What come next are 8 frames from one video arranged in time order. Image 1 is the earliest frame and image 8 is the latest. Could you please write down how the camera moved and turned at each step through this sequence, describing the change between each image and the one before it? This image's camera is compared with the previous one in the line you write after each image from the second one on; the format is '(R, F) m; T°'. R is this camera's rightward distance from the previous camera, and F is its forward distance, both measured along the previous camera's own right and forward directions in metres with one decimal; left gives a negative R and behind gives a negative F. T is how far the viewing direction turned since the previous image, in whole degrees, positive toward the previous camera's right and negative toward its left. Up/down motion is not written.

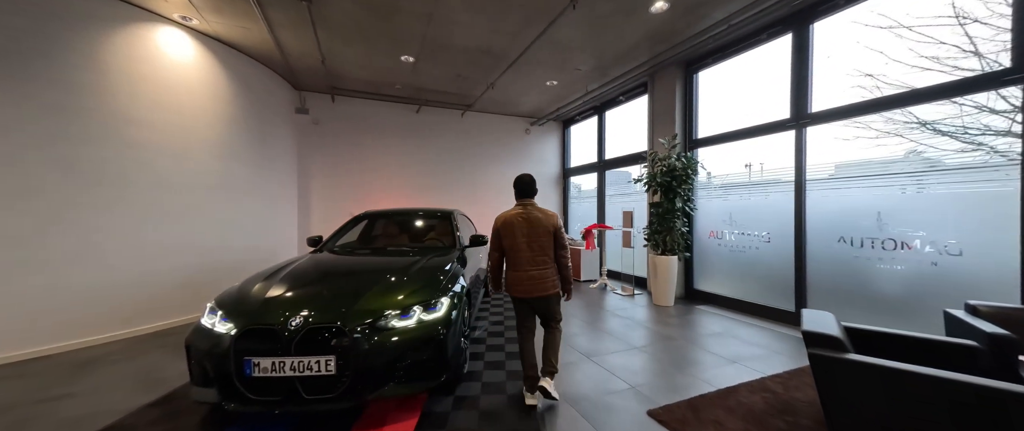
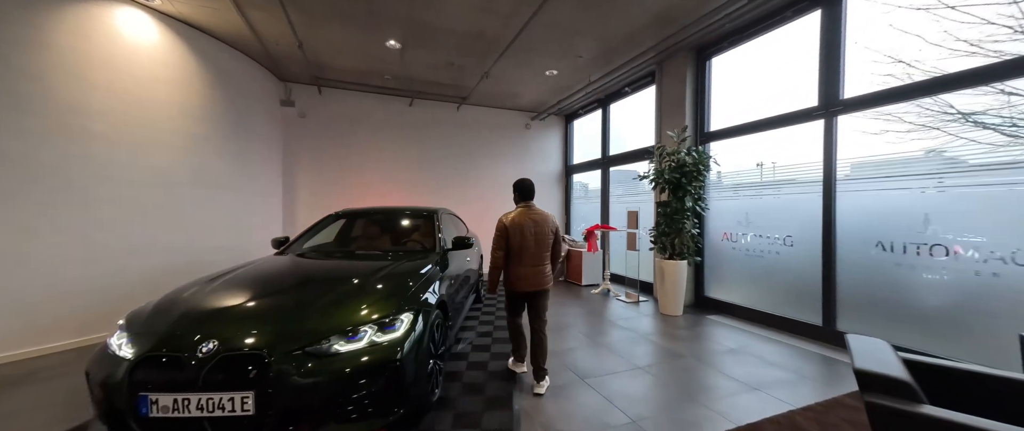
(+0.1, +0.3) m; -1°
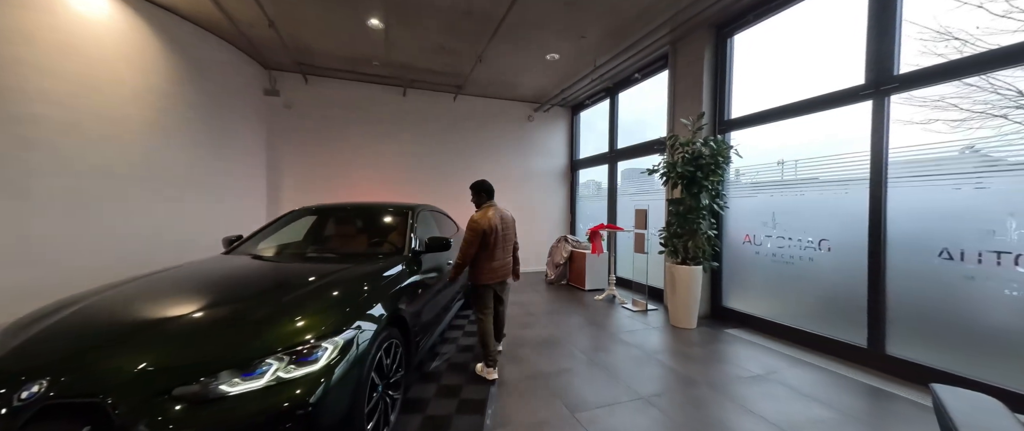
(+0.2, +0.4) m; -2°
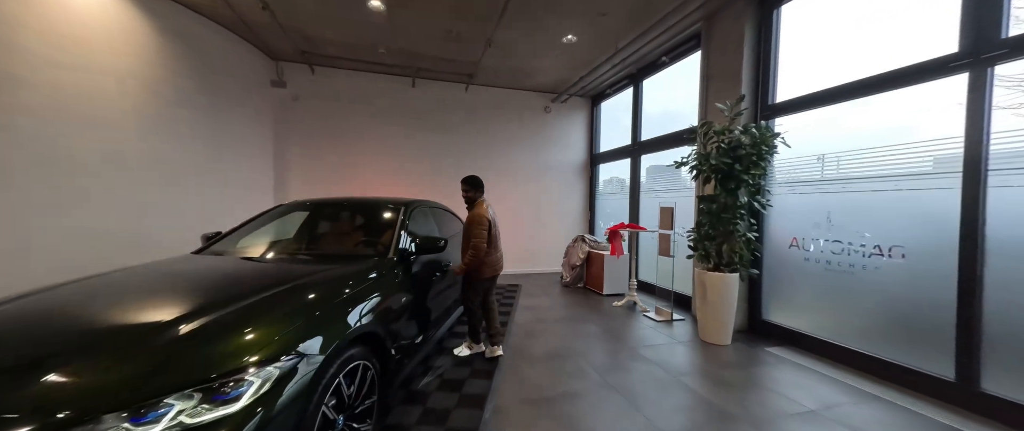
(+0.1, +0.3) m; -4°
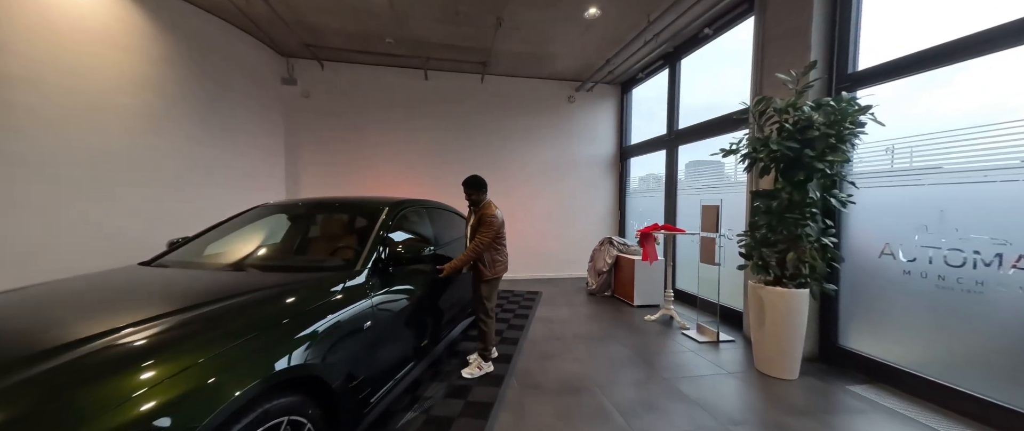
(+0.2, +0.4) m; -5°
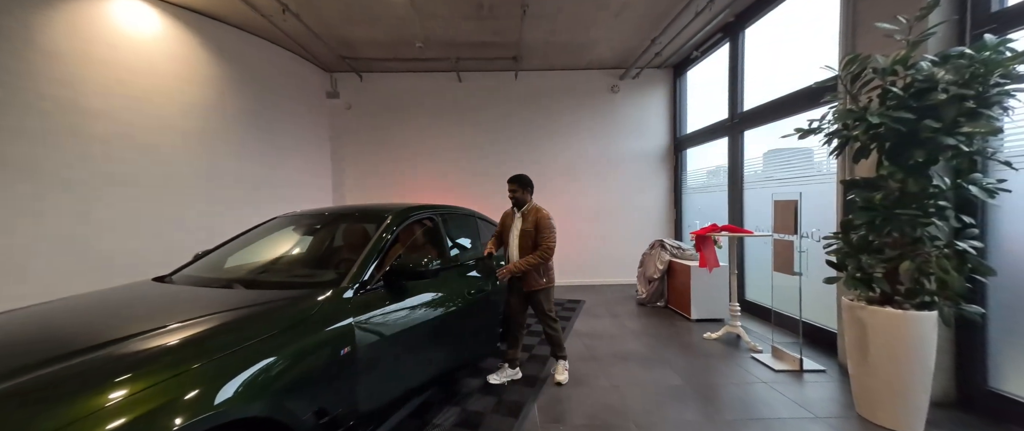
(+0.2, +0.3) m; -10°
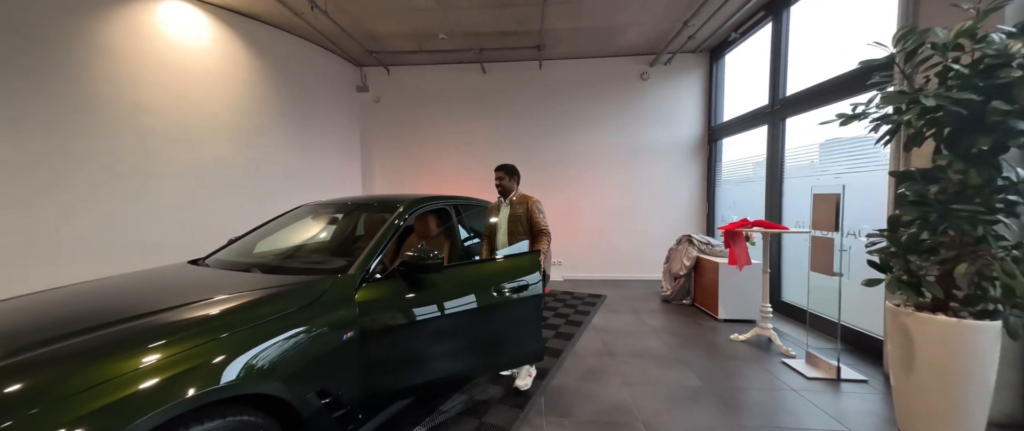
(+0.1, 0.0) m; -5°
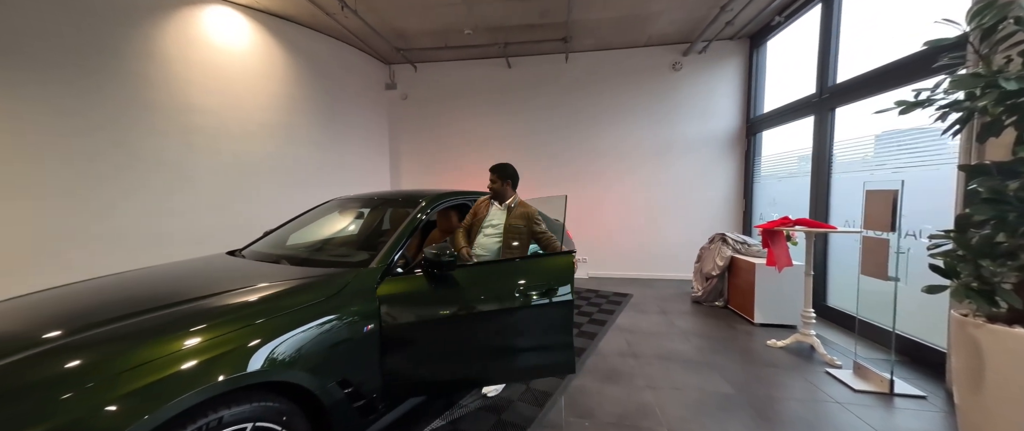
(0.0, 0.0) m; -5°
